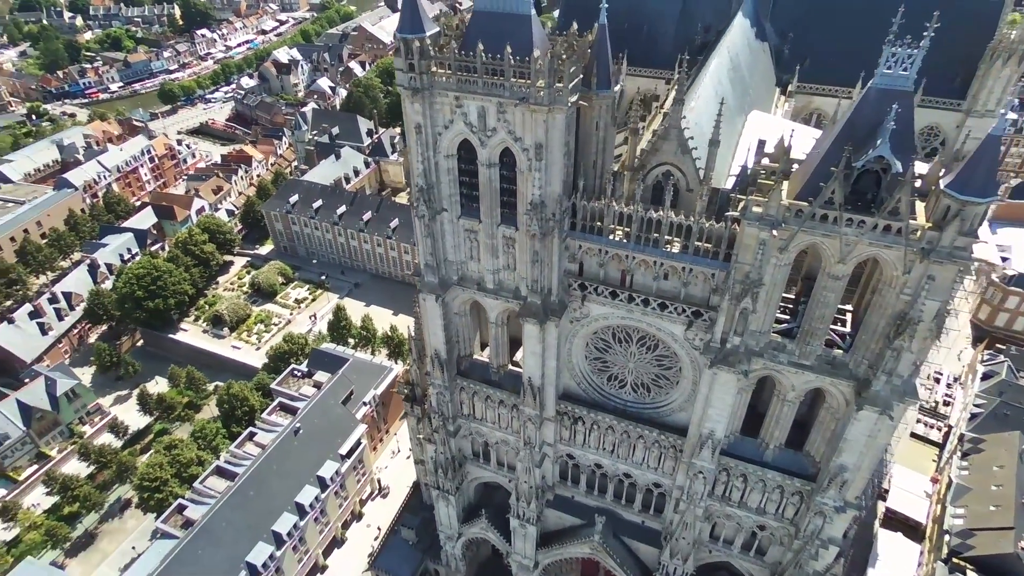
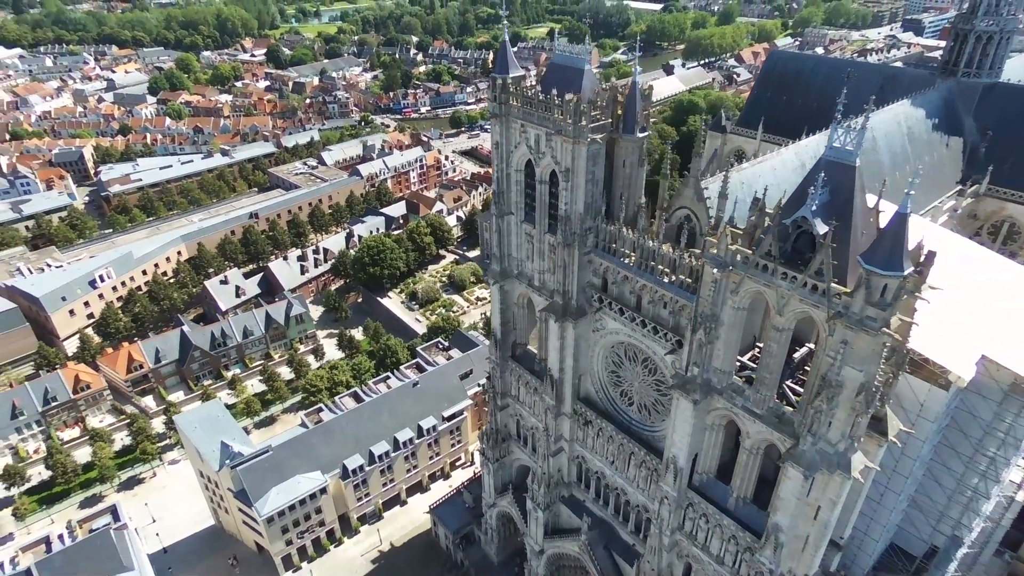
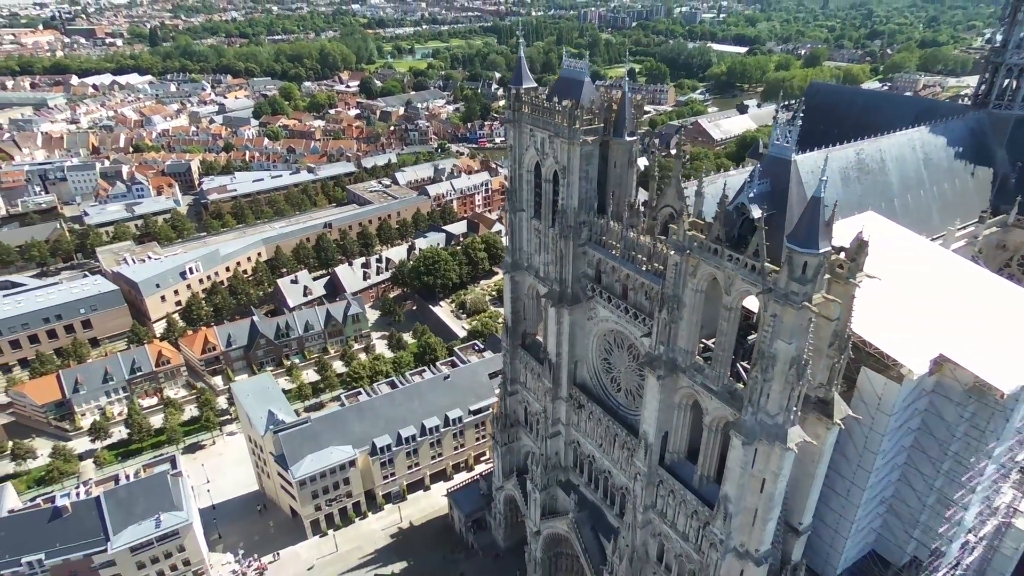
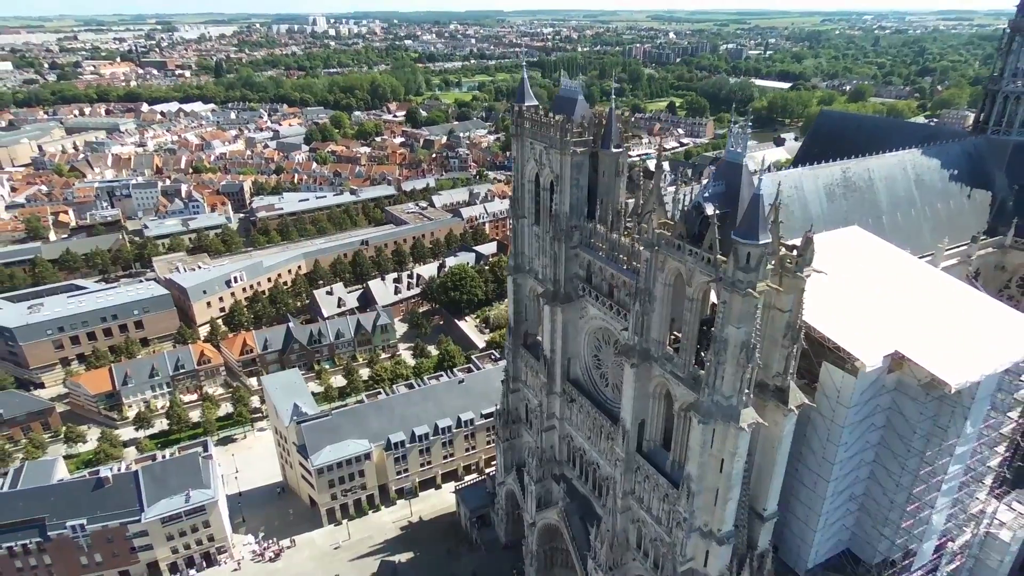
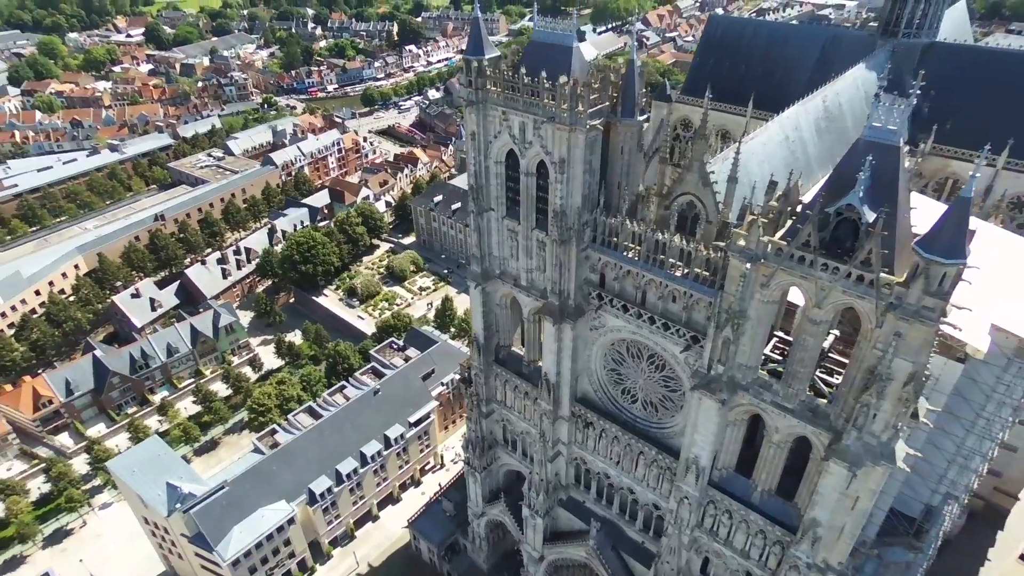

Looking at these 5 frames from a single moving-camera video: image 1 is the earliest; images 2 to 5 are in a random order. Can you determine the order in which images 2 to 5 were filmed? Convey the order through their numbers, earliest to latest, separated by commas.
5, 2, 3, 4
